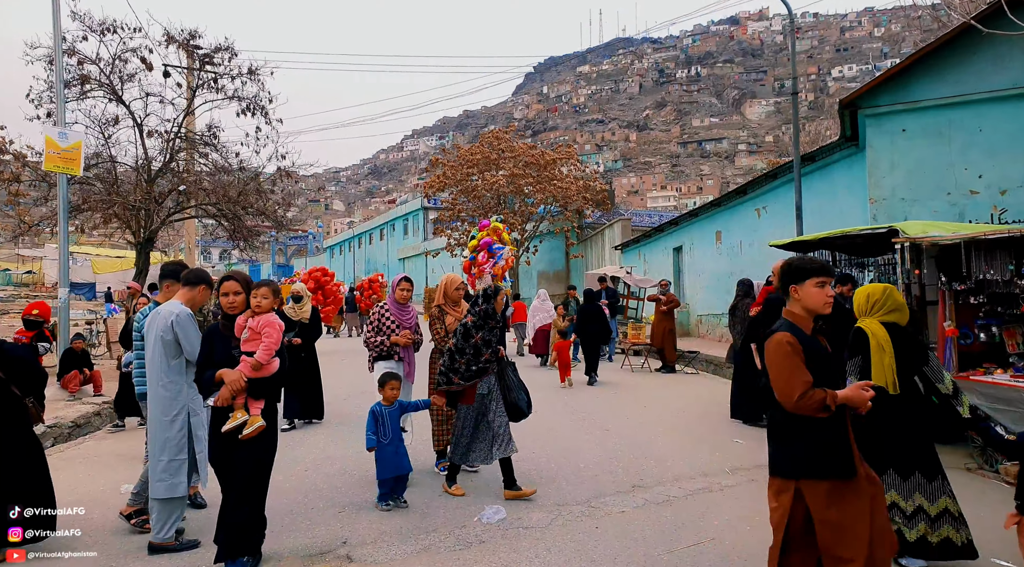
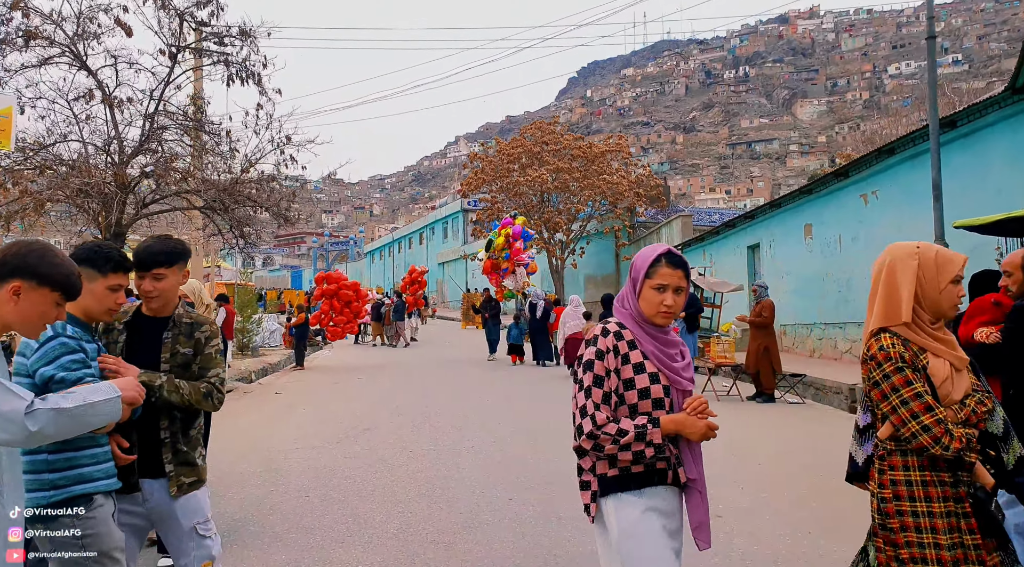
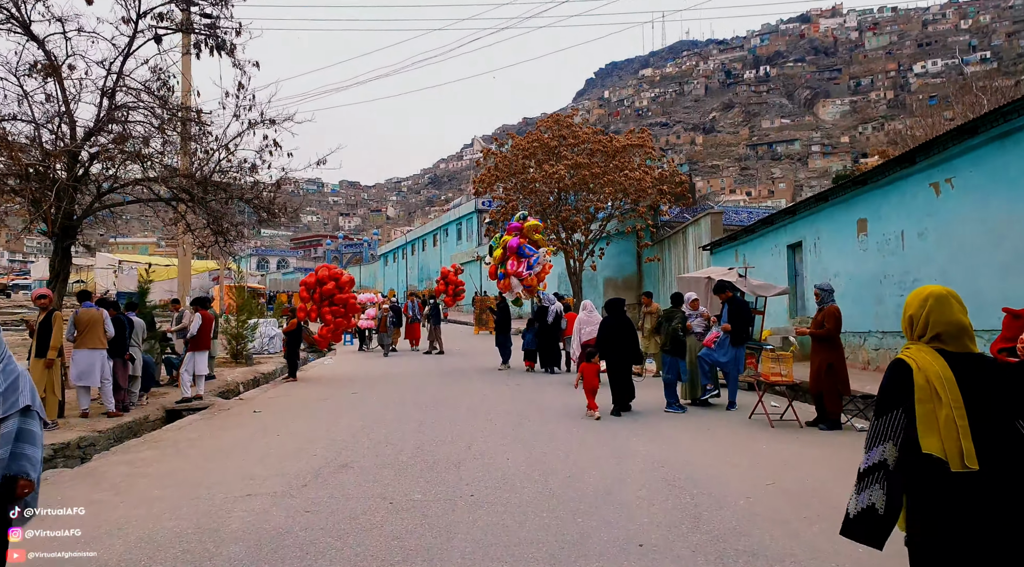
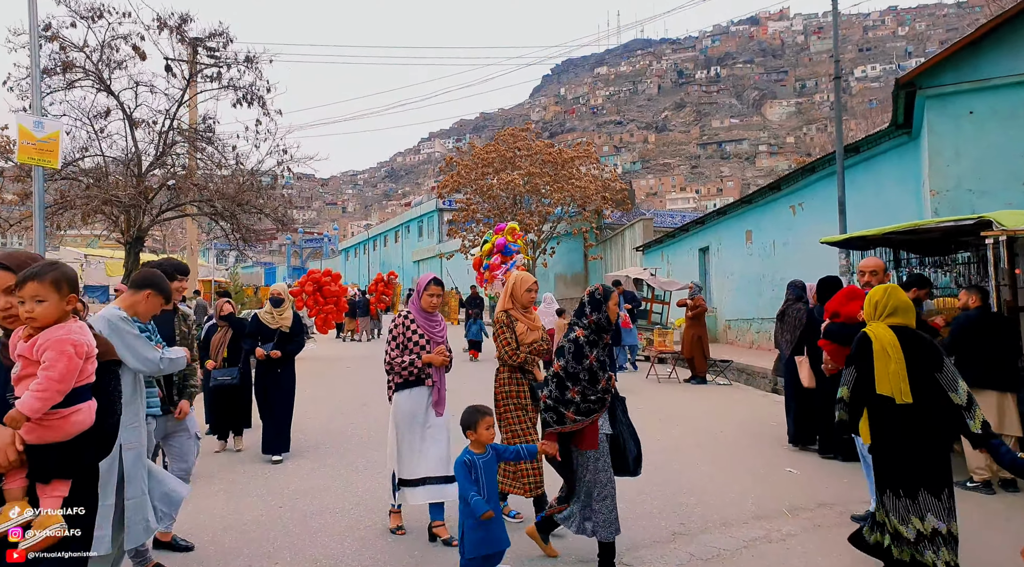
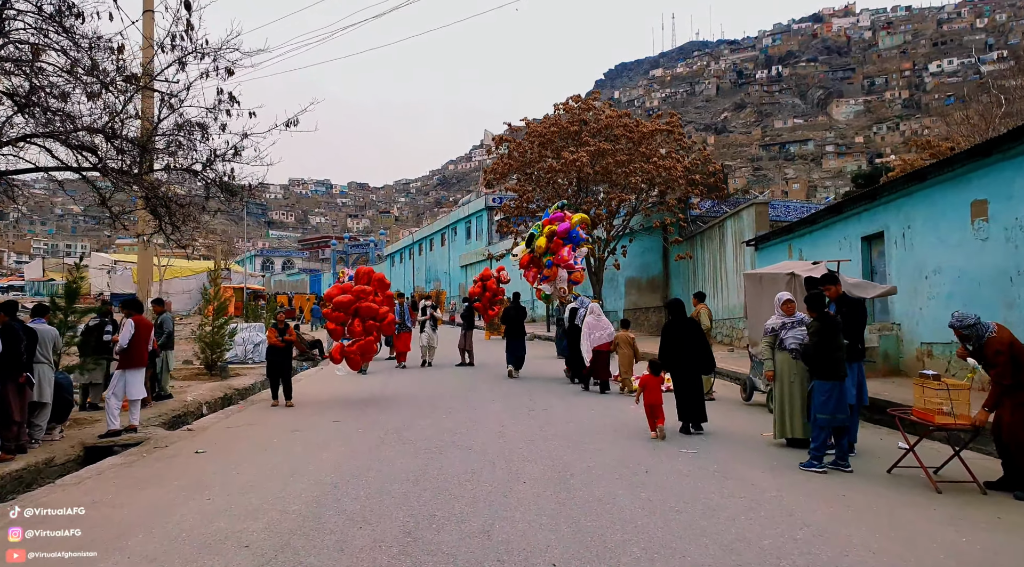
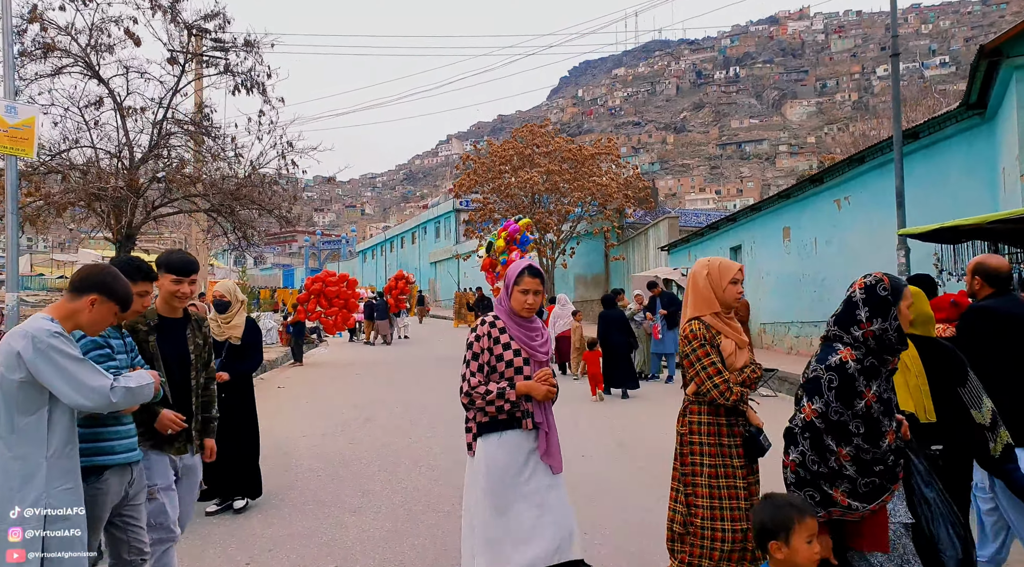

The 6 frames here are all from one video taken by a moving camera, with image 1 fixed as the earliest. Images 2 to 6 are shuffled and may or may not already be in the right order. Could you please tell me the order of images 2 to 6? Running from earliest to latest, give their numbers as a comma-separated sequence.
4, 6, 2, 3, 5
